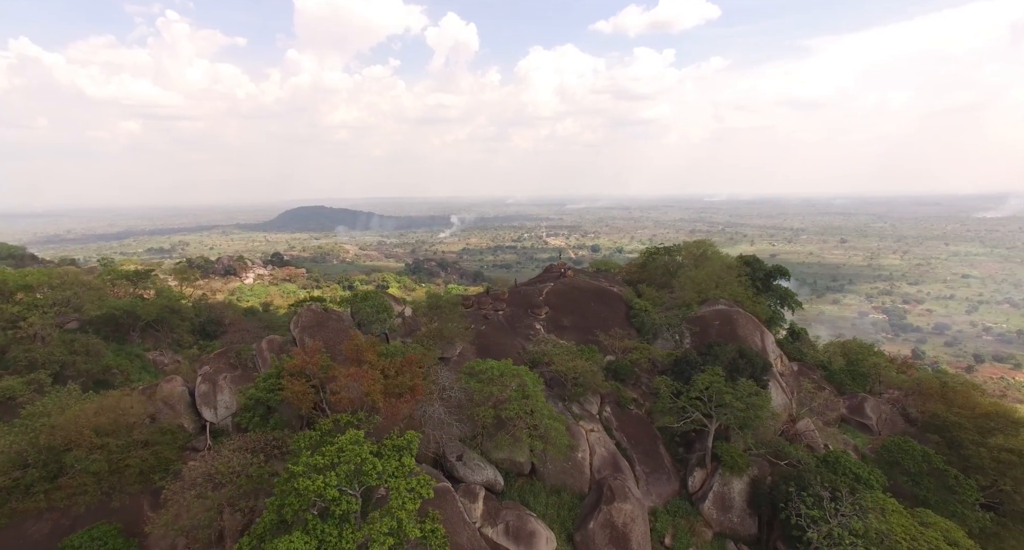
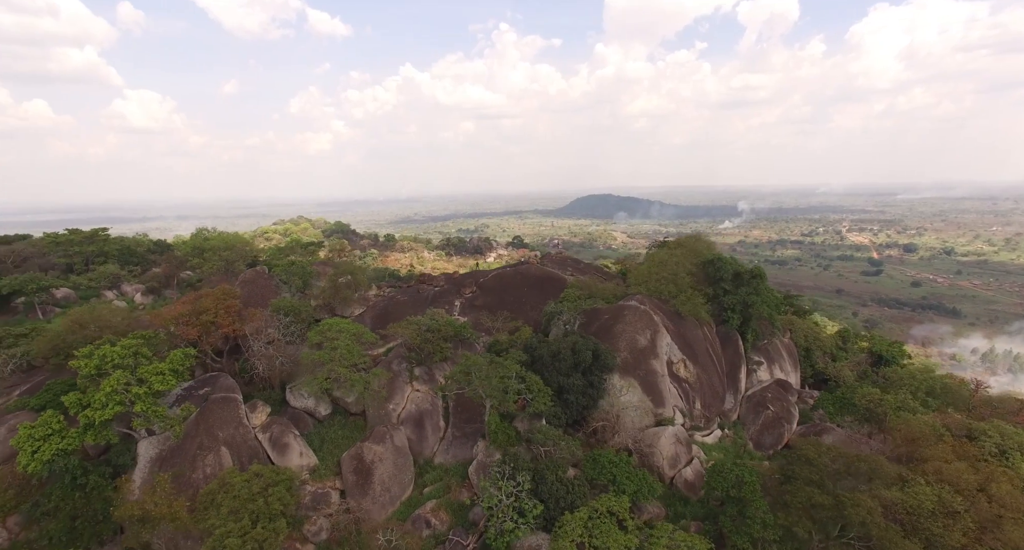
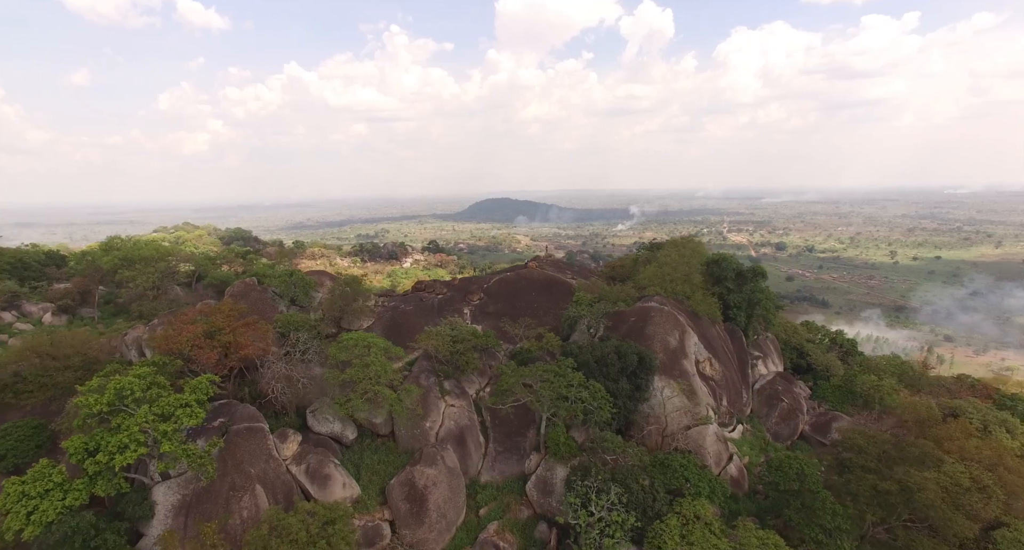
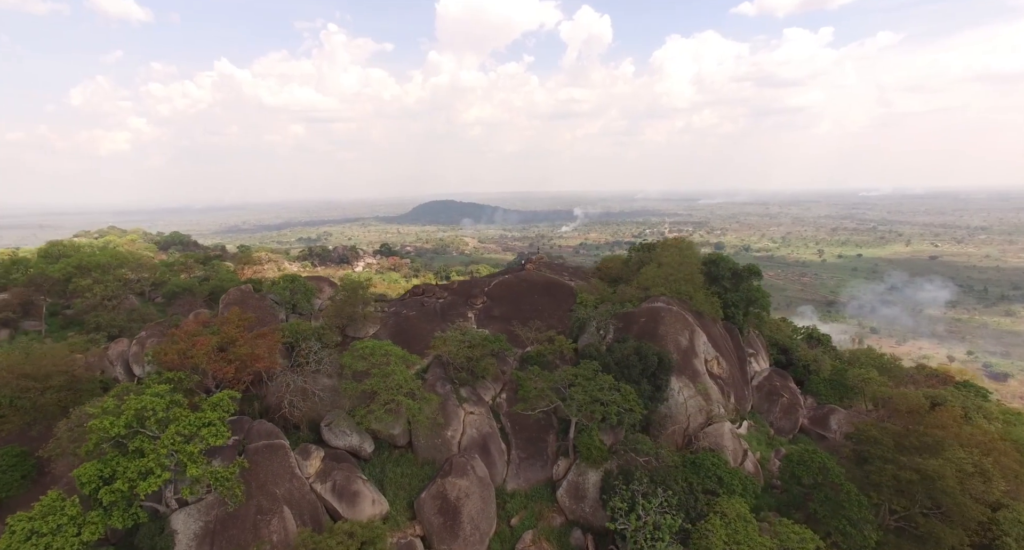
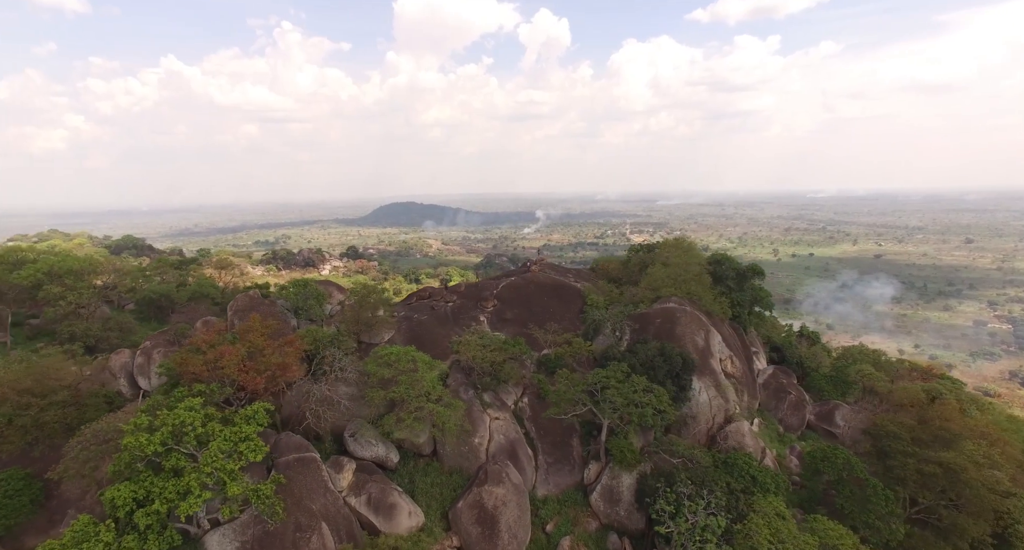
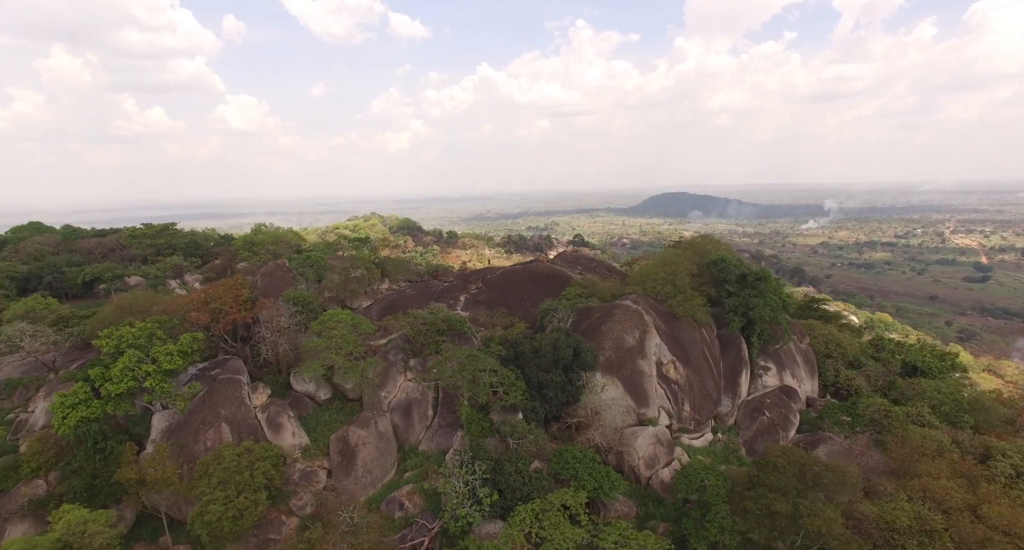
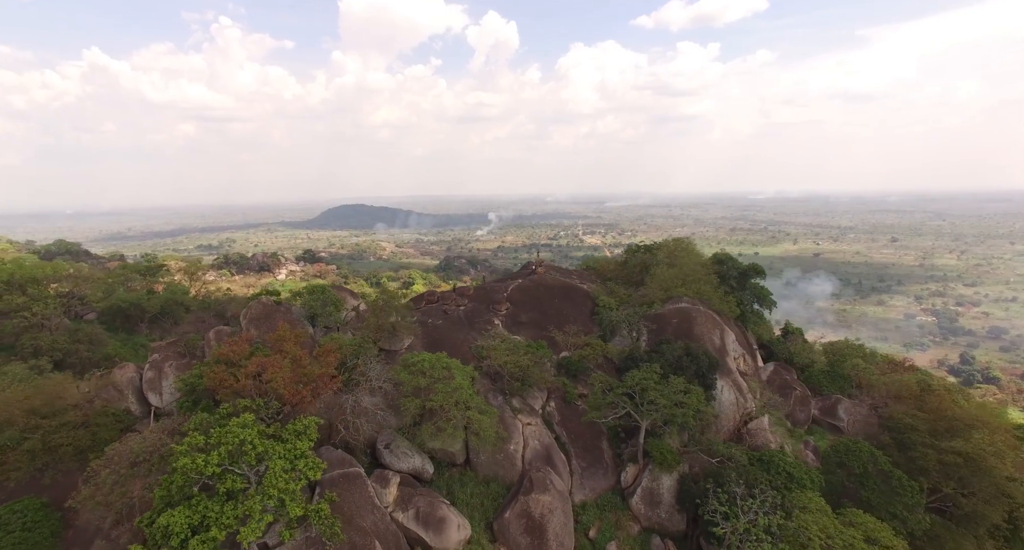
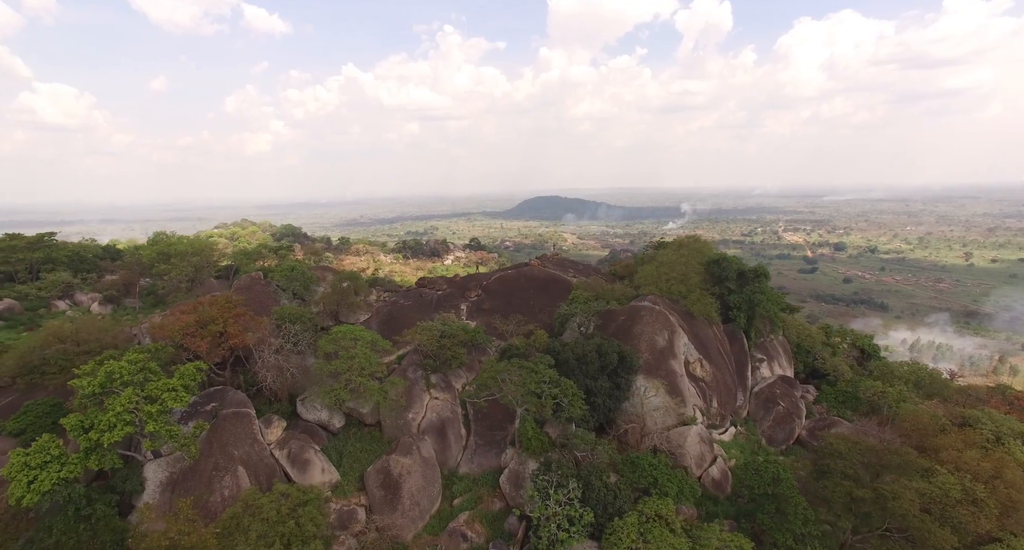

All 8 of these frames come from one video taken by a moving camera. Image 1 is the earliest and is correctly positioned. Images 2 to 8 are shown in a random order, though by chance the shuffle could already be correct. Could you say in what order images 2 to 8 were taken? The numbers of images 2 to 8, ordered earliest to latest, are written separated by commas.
7, 5, 4, 3, 8, 2, 6
